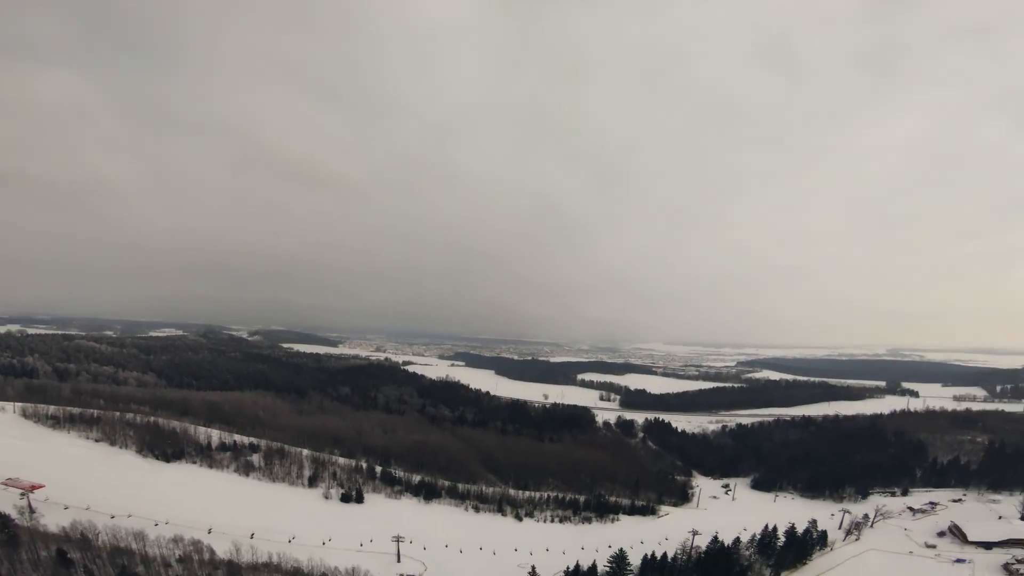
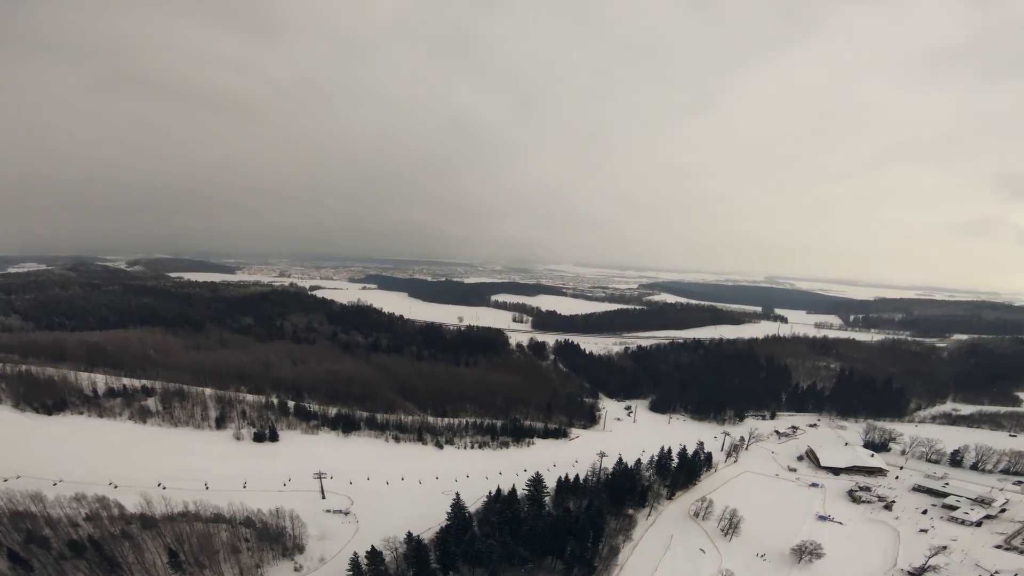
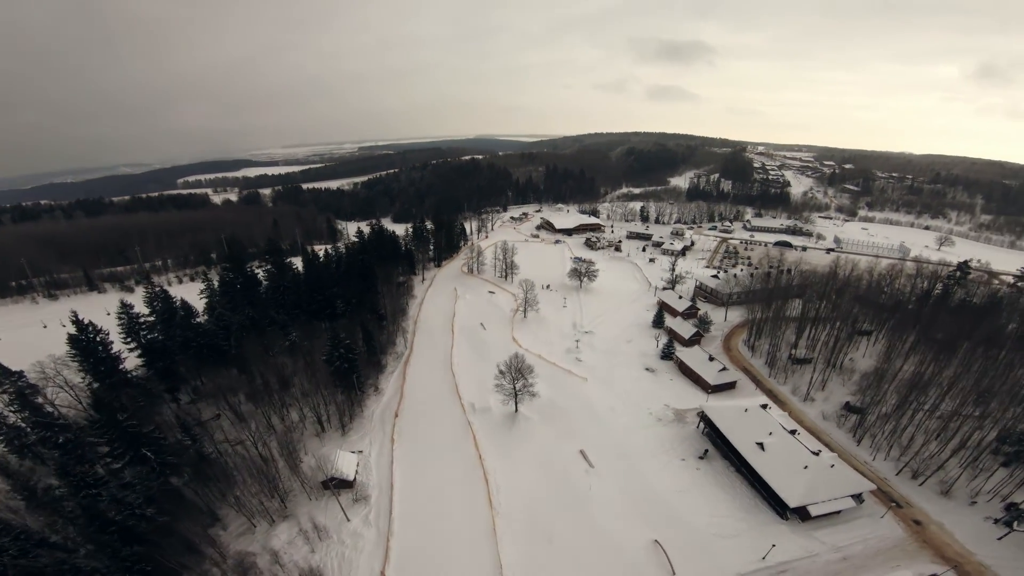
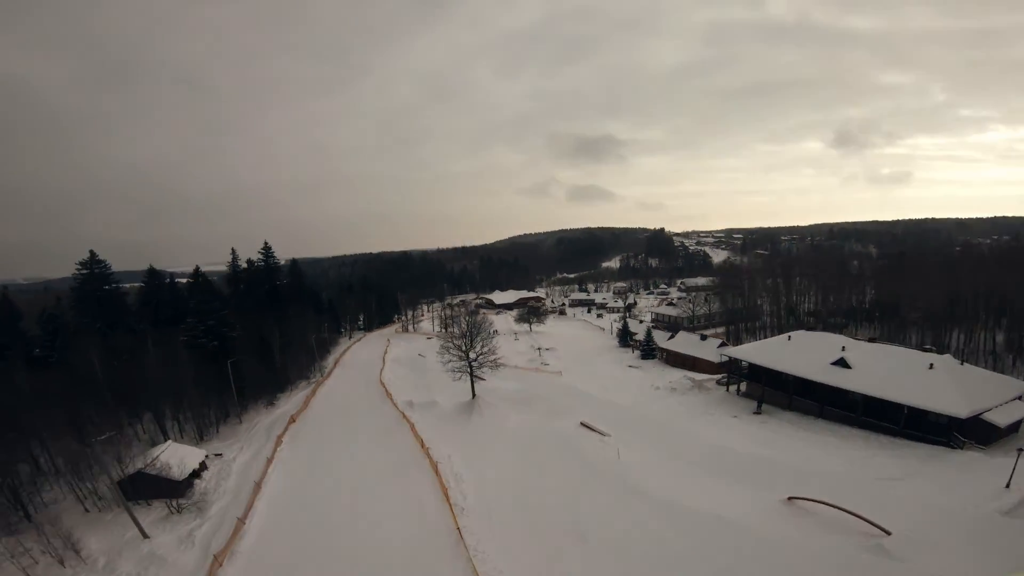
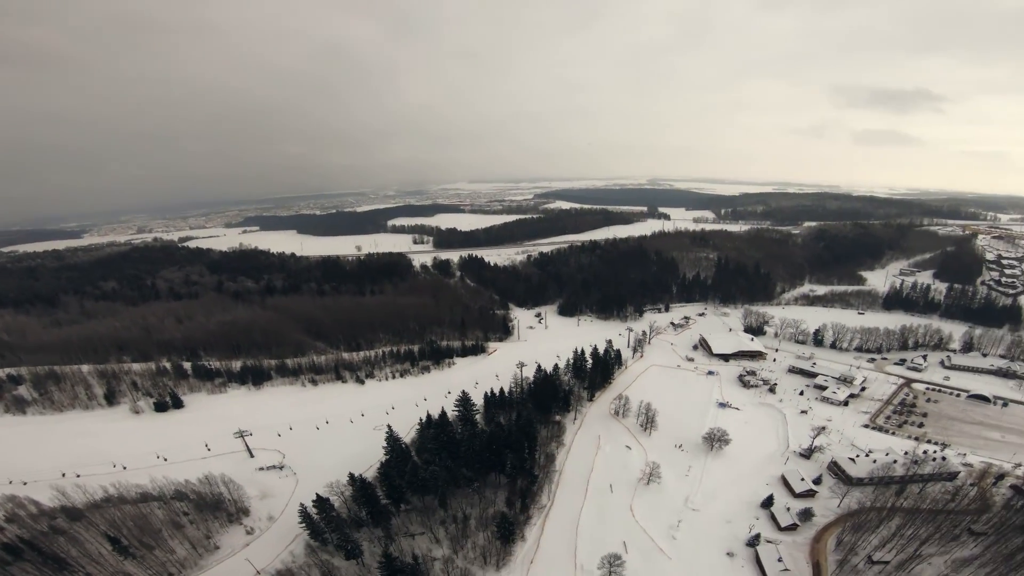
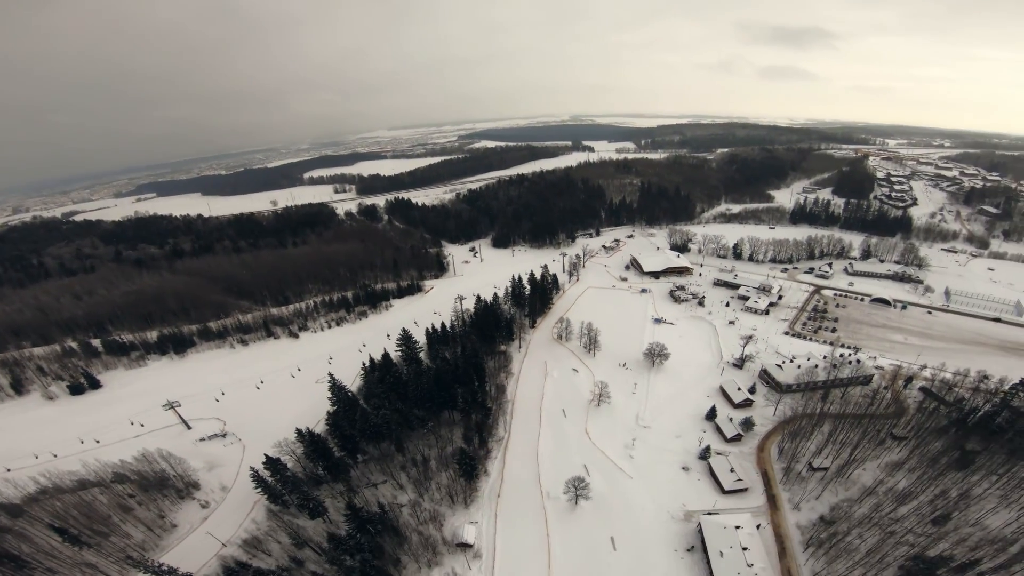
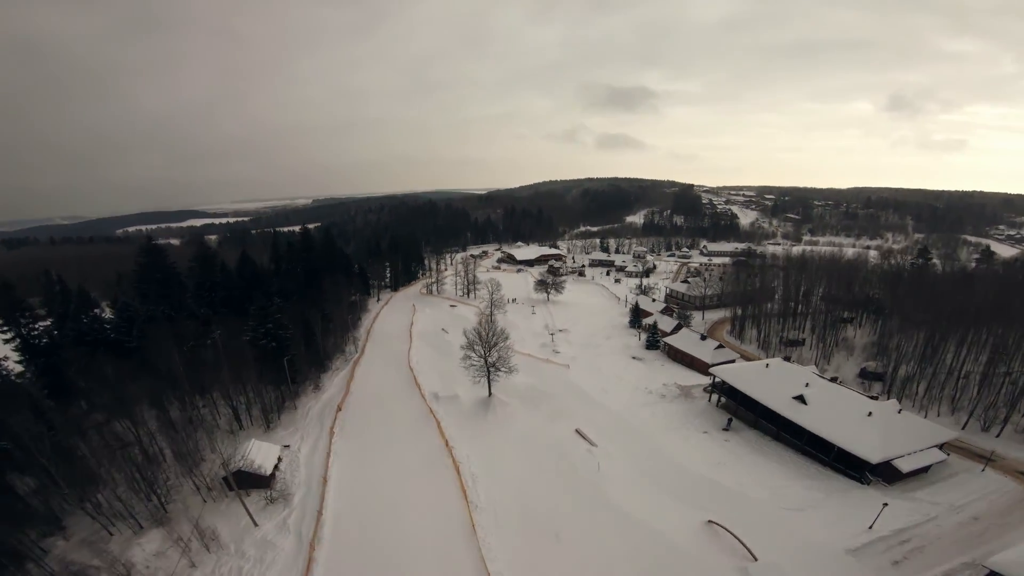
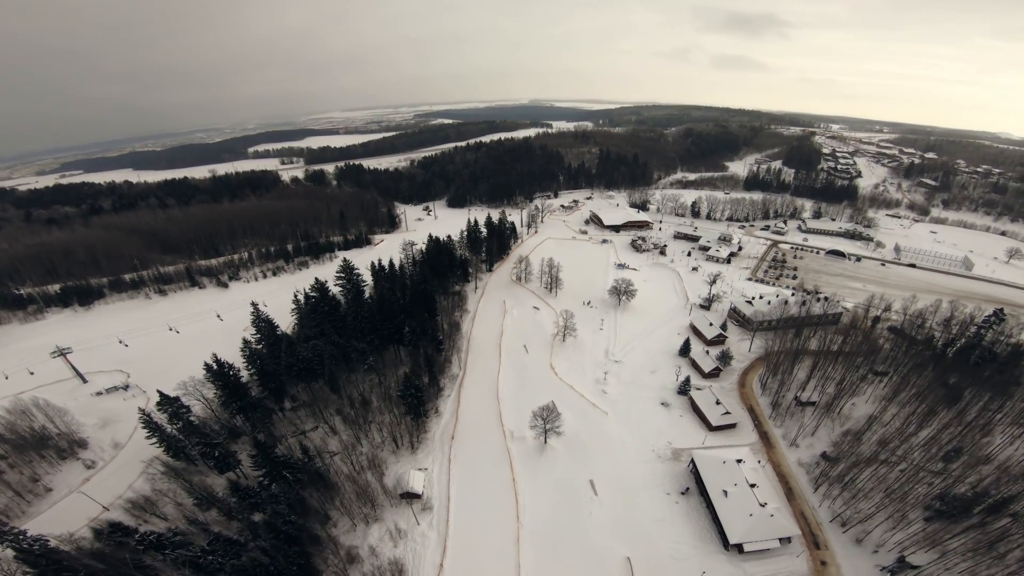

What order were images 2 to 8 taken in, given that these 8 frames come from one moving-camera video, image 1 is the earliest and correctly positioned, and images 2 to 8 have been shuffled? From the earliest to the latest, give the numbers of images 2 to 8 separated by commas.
2, 5, 6, 8, 3, 7, 4
